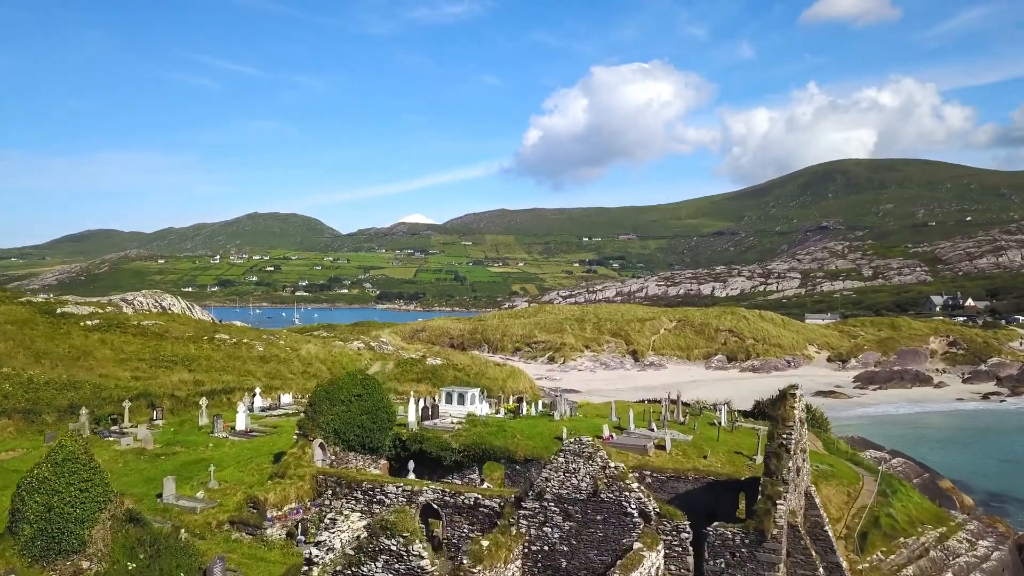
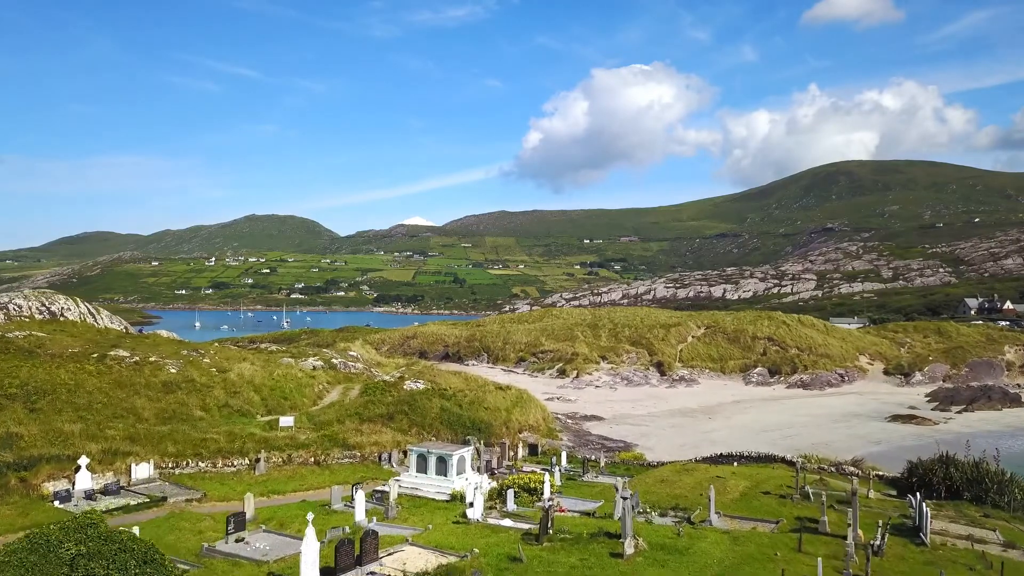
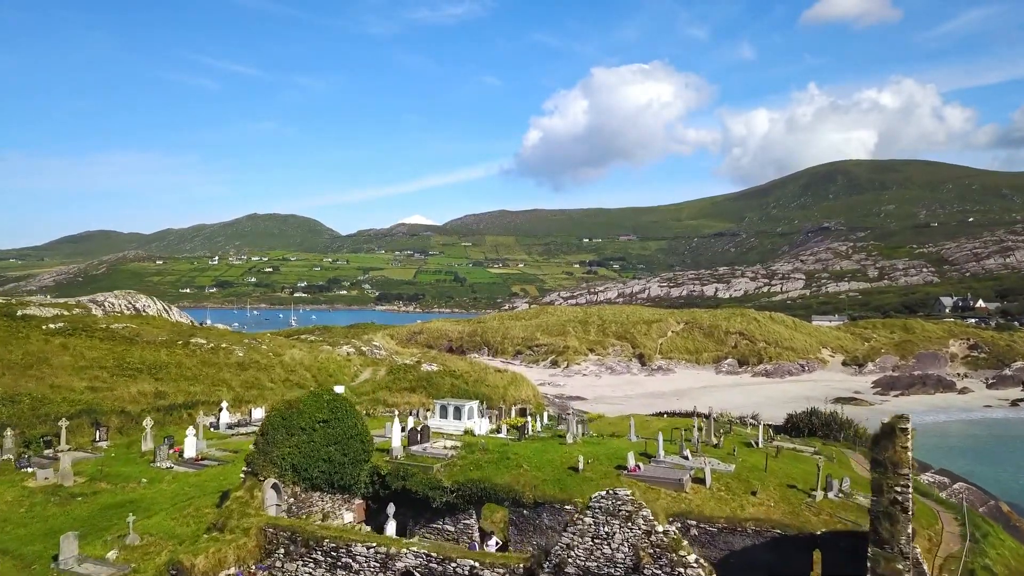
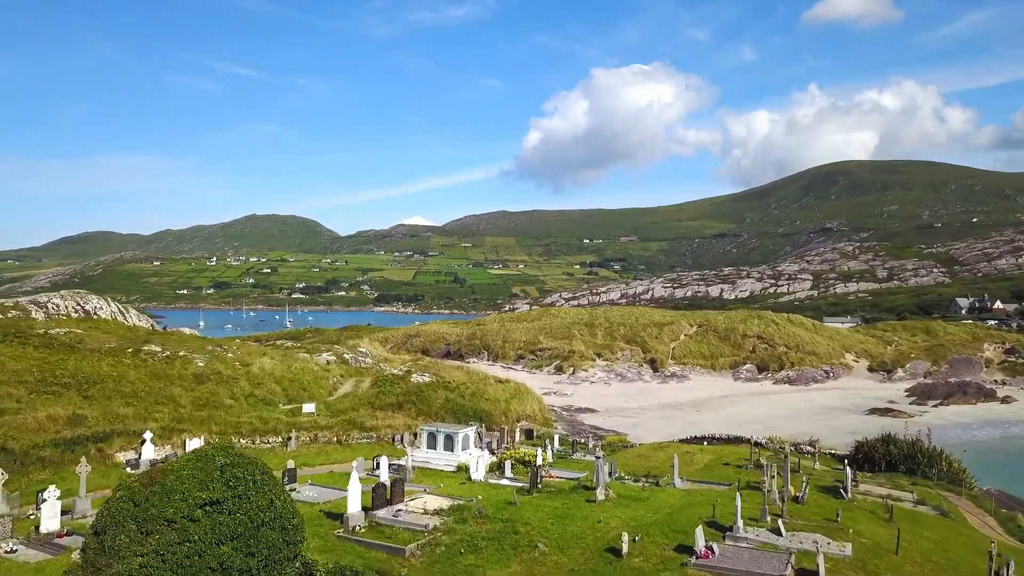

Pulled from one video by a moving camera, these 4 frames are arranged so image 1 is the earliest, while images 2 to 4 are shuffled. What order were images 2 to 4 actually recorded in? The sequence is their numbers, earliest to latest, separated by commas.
3, 4, 2
